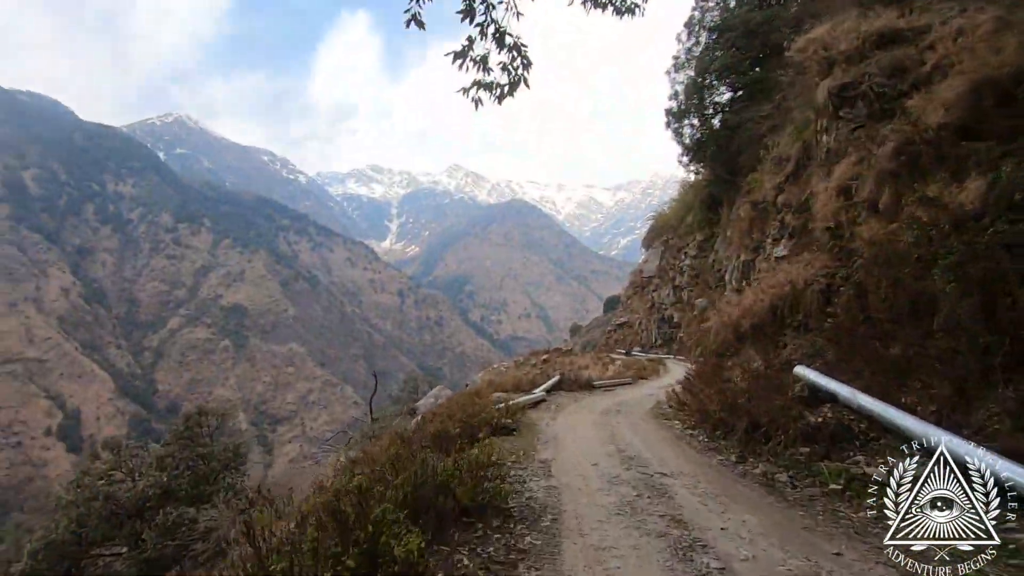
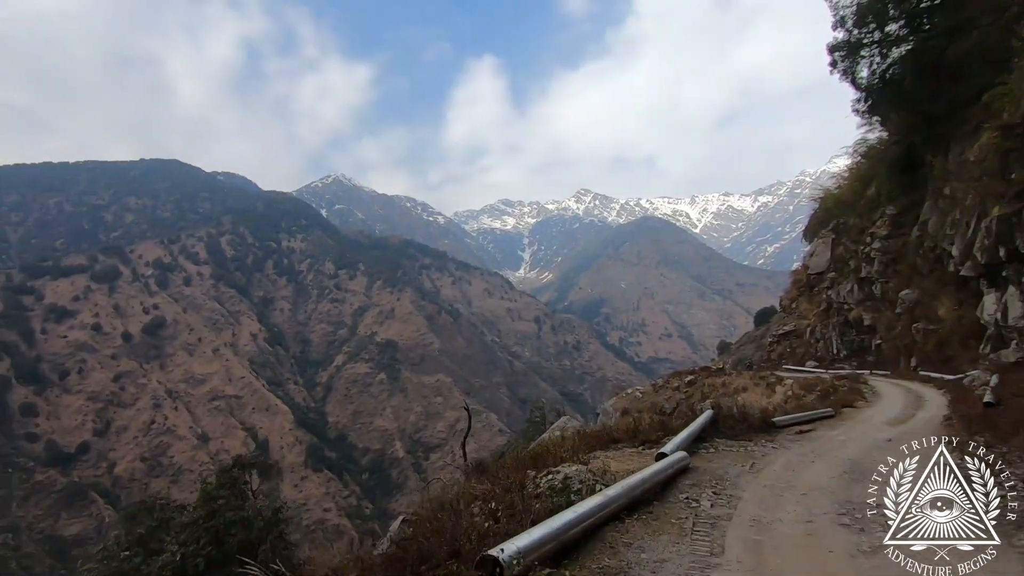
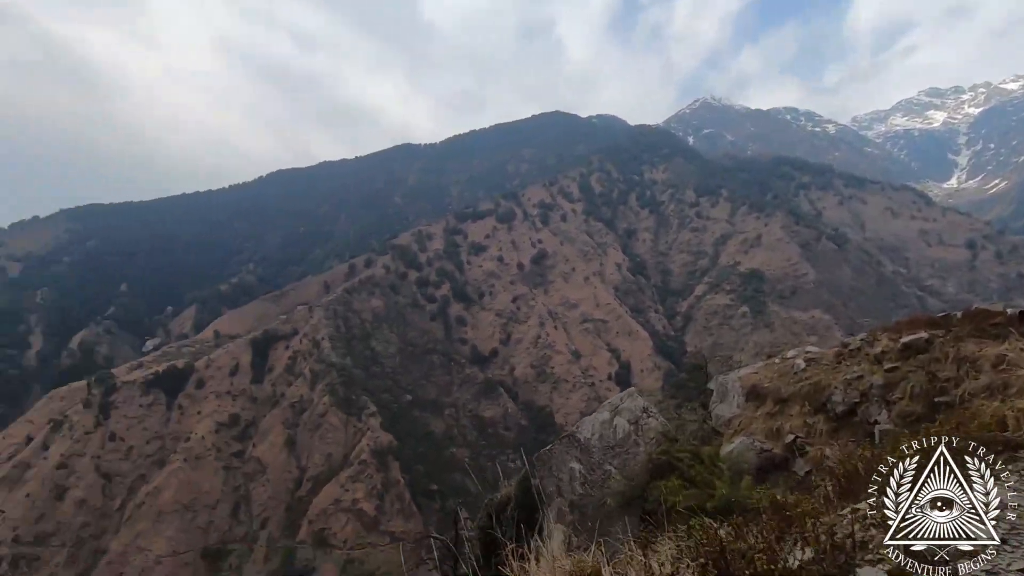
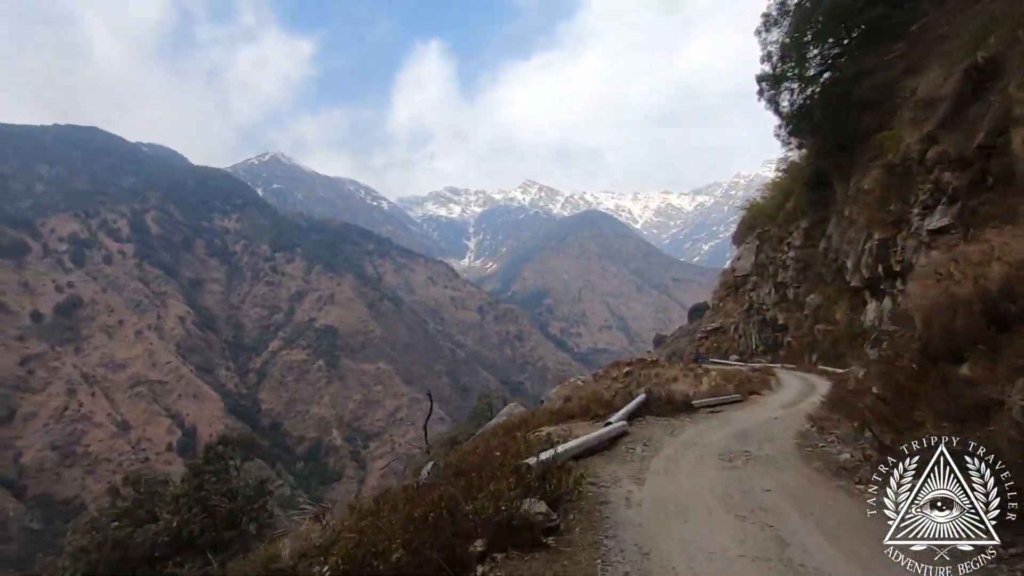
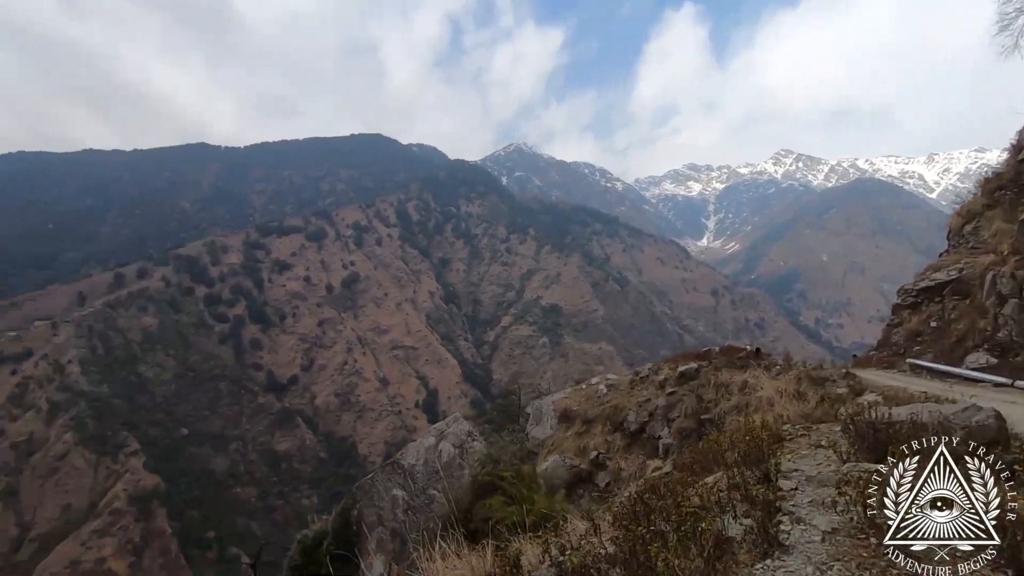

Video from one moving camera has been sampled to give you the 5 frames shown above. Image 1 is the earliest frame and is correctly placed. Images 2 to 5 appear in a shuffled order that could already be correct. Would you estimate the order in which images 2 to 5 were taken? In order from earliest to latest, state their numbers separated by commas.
4, 2, 5, 3
